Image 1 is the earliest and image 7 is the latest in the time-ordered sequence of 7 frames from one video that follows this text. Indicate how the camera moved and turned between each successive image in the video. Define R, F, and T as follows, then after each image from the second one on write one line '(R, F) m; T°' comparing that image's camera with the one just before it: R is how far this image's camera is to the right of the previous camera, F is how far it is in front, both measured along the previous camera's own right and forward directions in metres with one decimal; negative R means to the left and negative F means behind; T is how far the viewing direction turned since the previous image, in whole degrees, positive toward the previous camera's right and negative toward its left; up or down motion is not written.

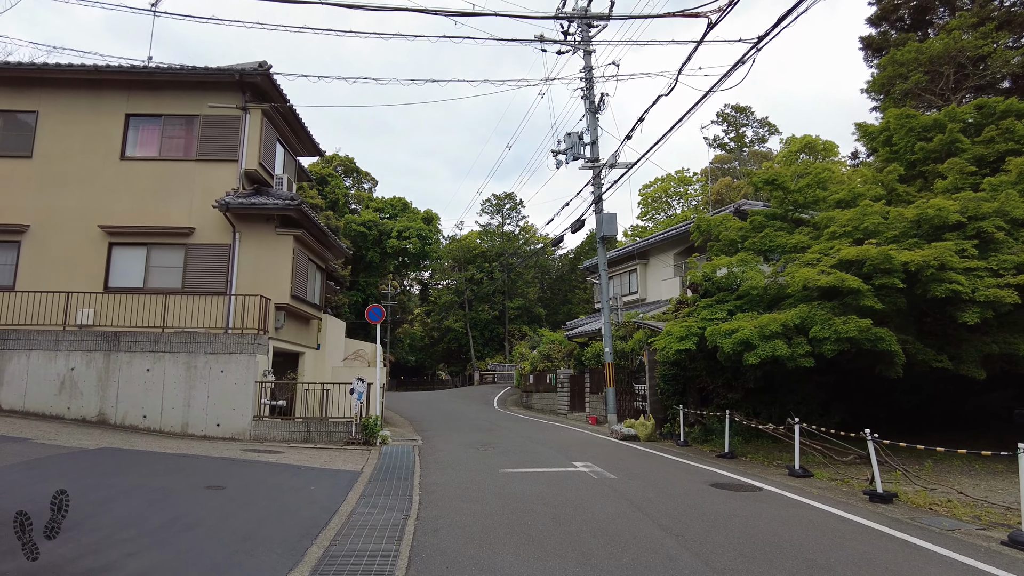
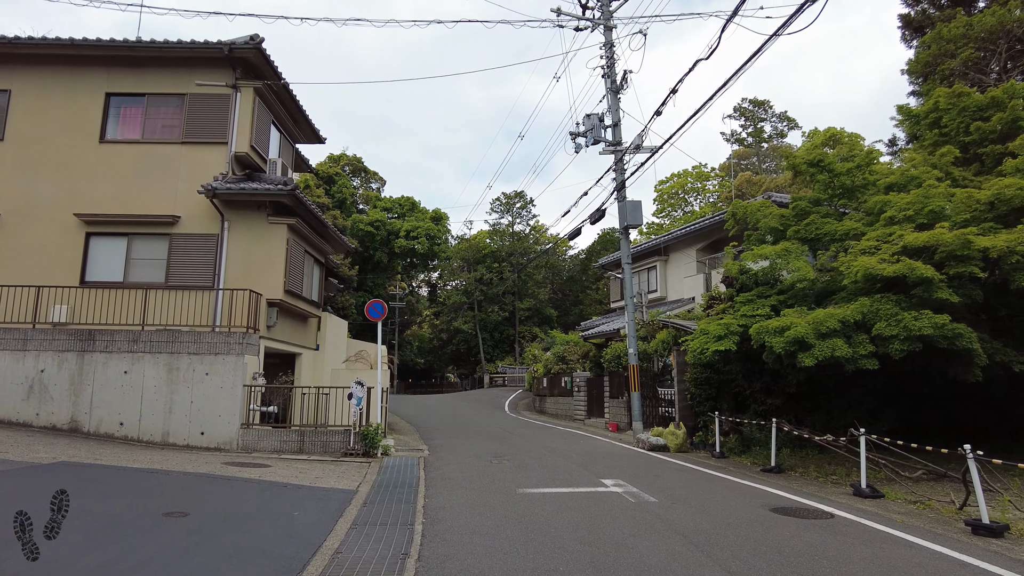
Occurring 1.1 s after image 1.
(-0.1, +1.3) m; -1°
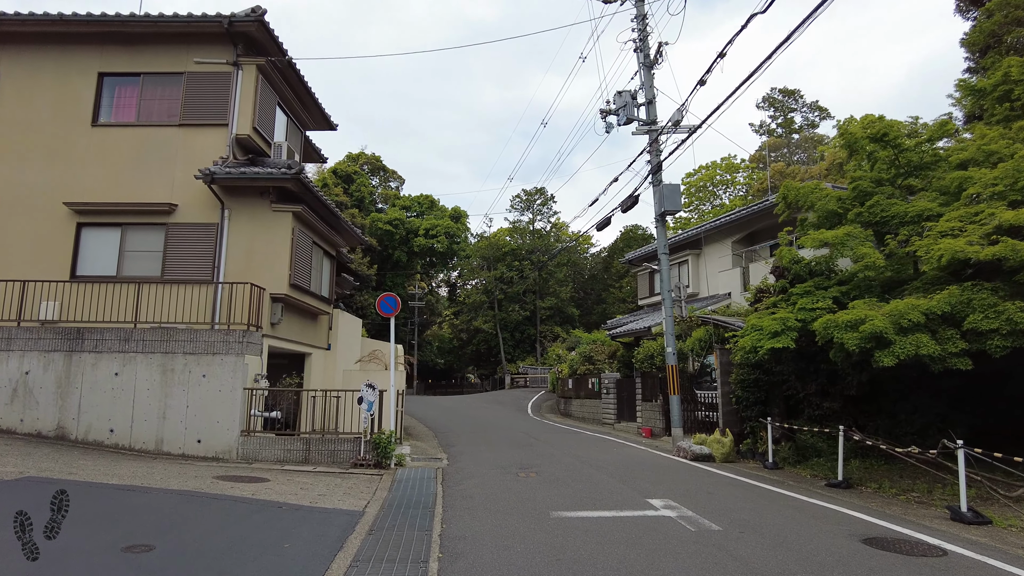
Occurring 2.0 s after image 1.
(-0.1, +1.2) m; -2°
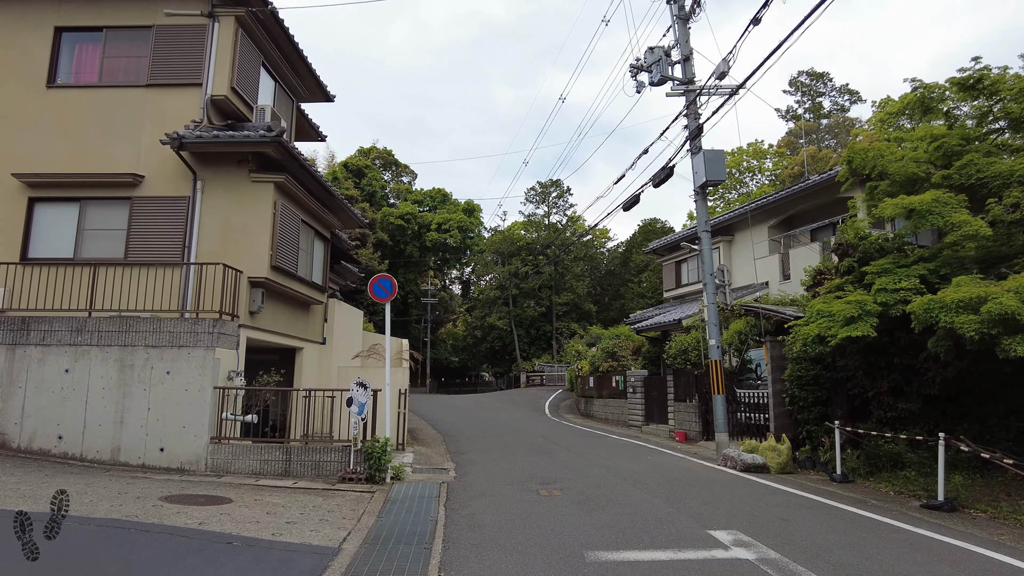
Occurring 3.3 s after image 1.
(-0.1, +1.7) m; -1°
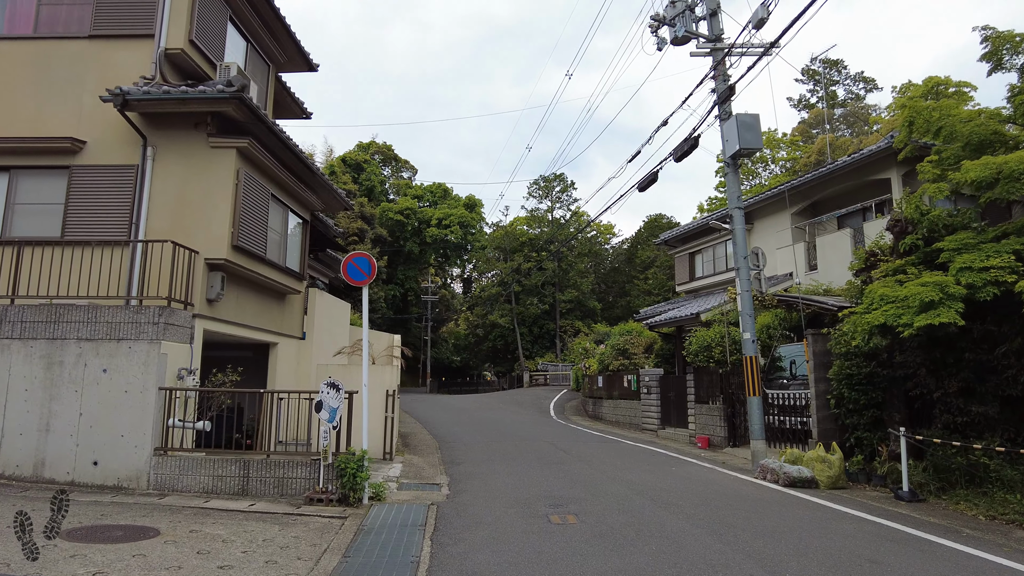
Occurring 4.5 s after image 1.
(0.0, +1.5) m; 0°
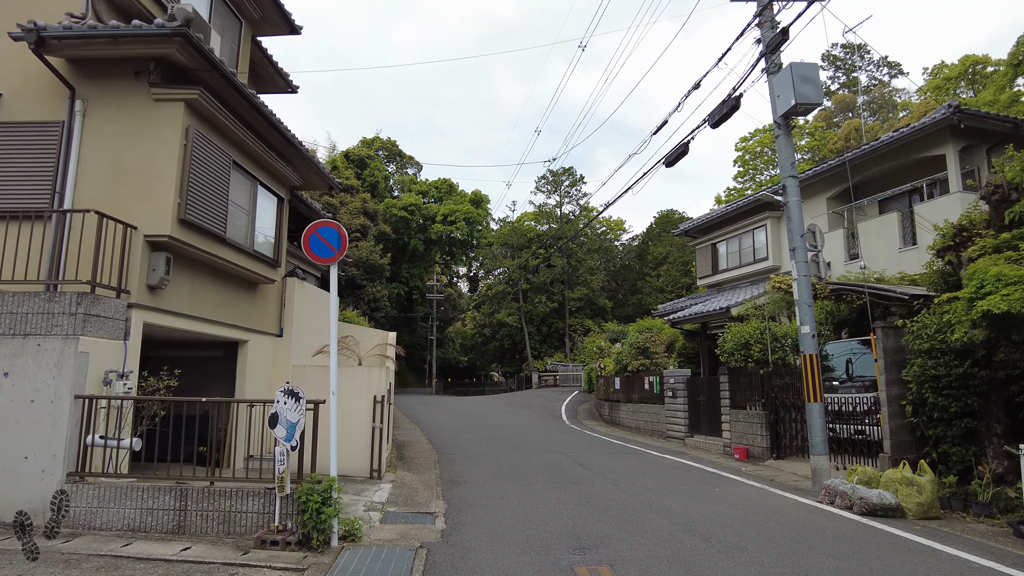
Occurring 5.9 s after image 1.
(0.0, +1.6) m; -1°
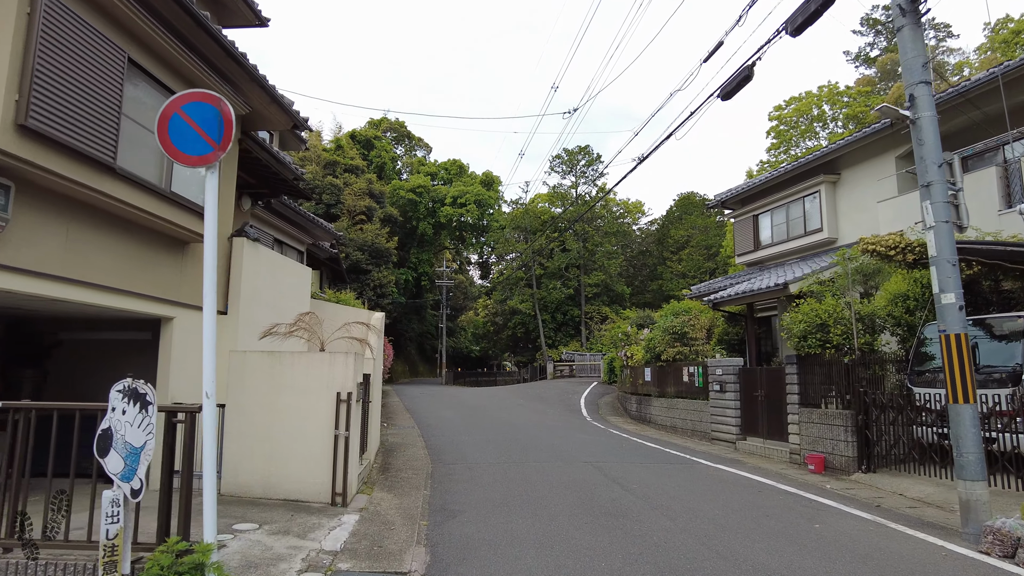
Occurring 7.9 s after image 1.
(0.0, +2.4) m; -1°
